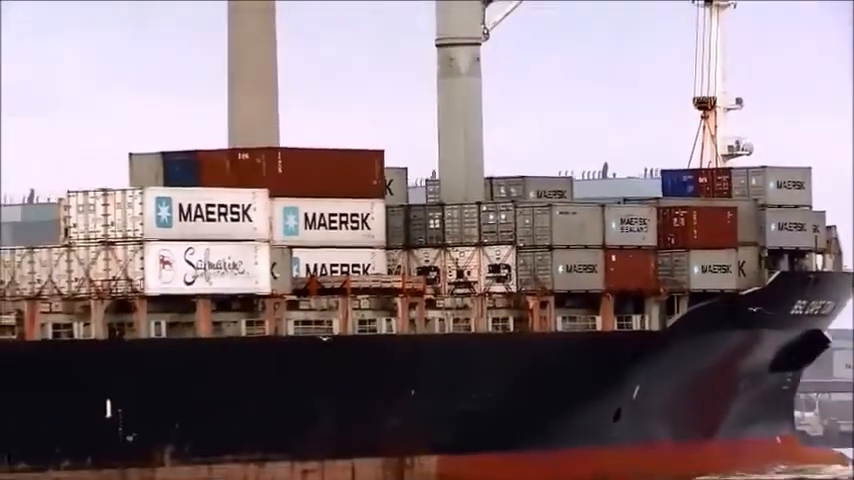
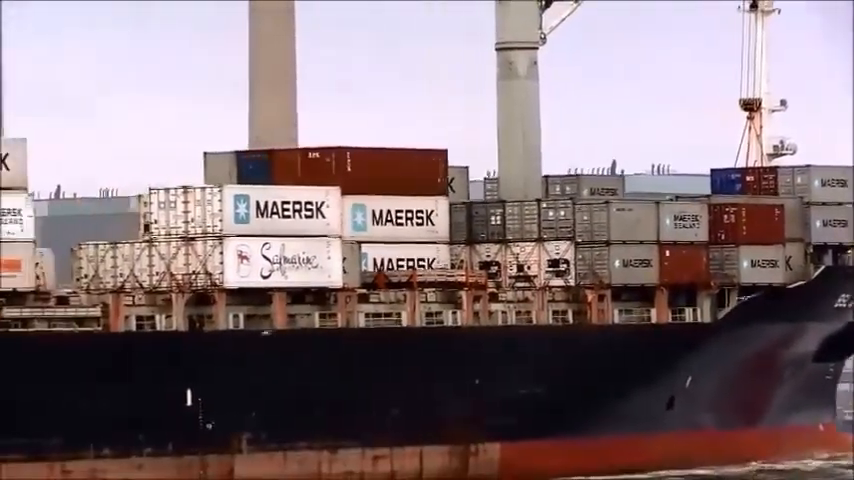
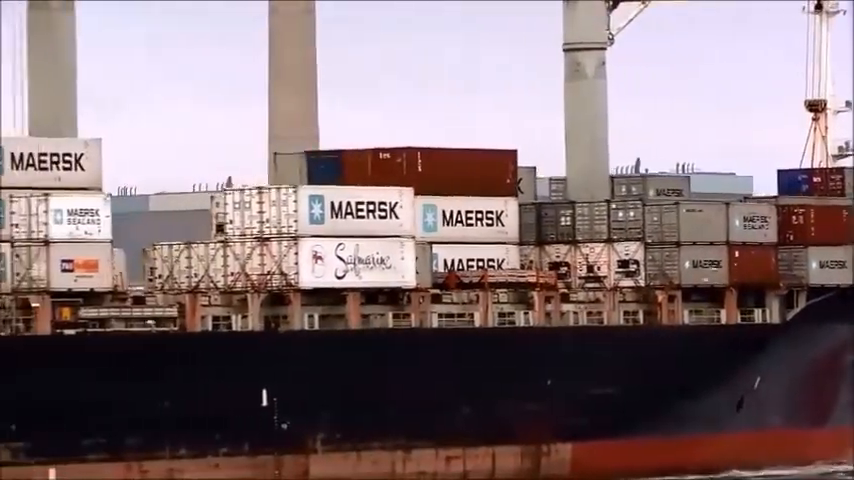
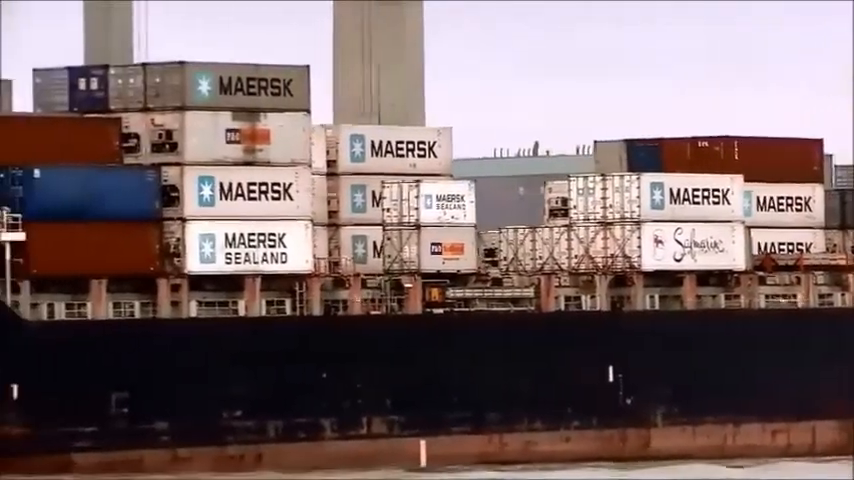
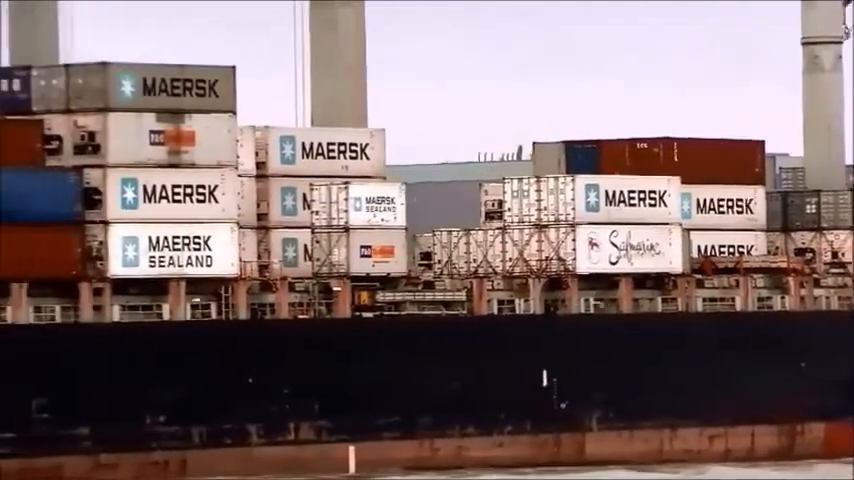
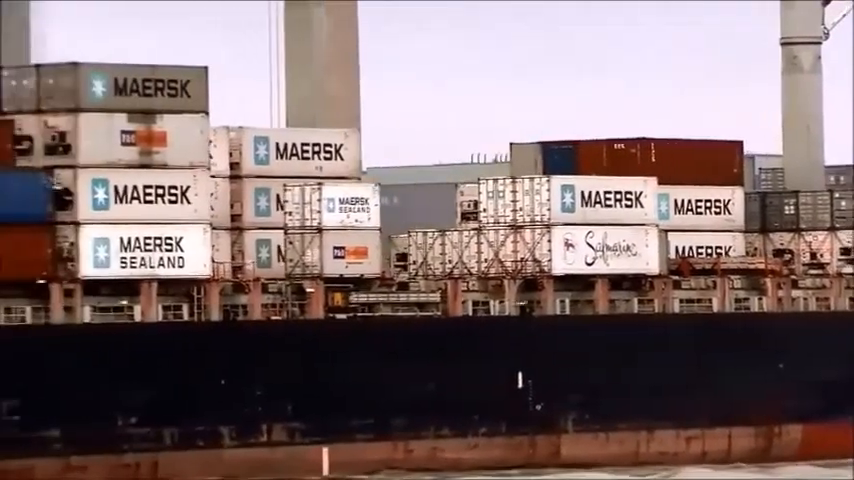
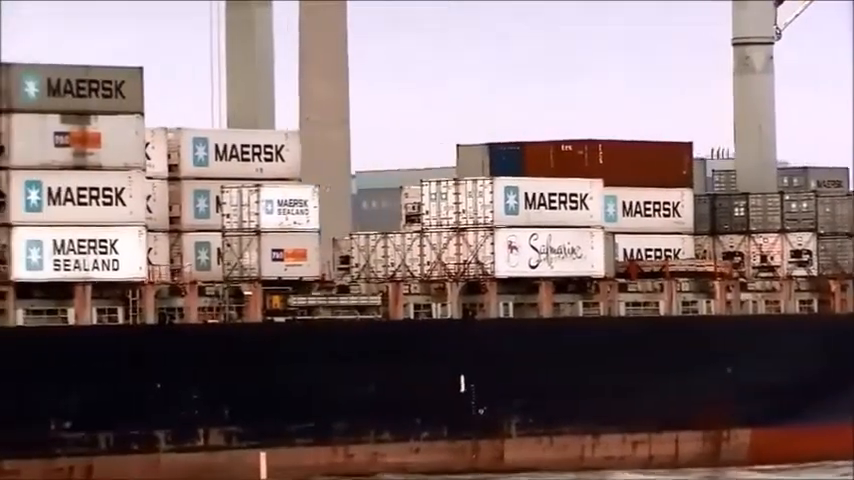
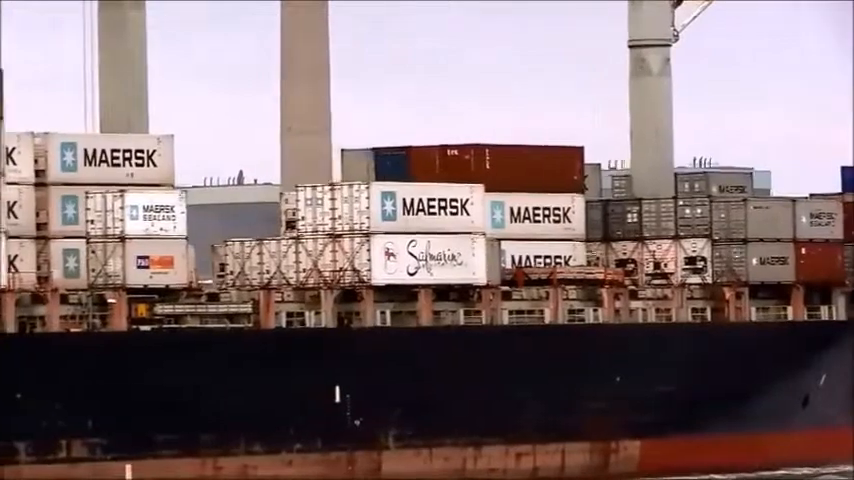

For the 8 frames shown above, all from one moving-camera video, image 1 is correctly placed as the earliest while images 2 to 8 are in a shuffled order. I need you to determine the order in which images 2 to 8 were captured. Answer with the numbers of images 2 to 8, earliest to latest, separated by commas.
2, 3, 8, 7, 6, 5, 4
